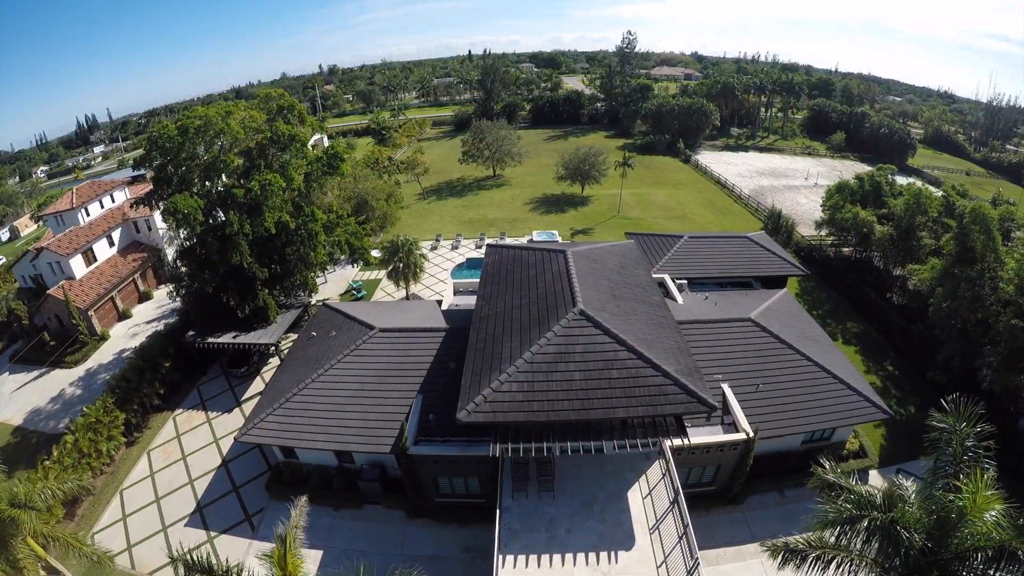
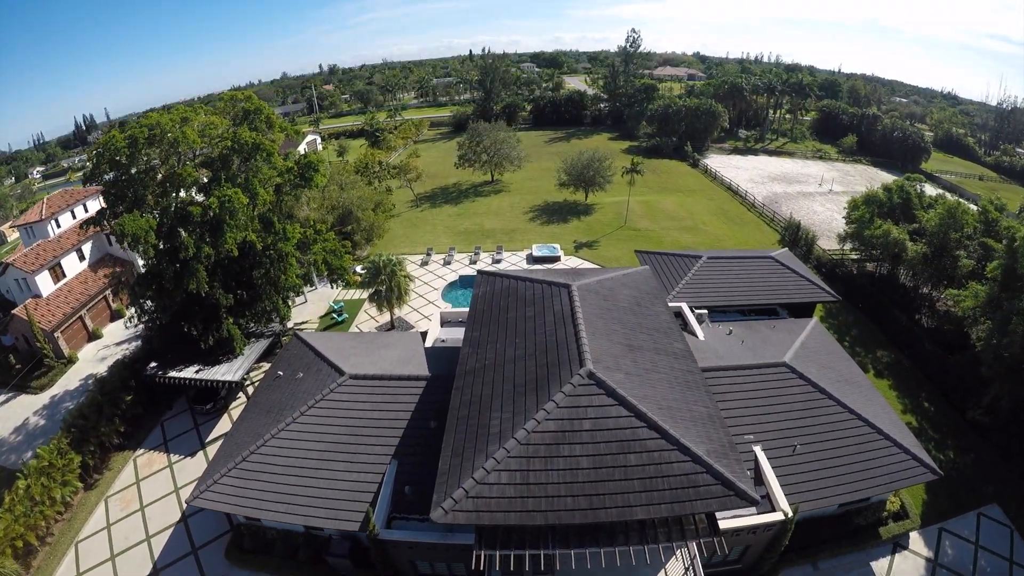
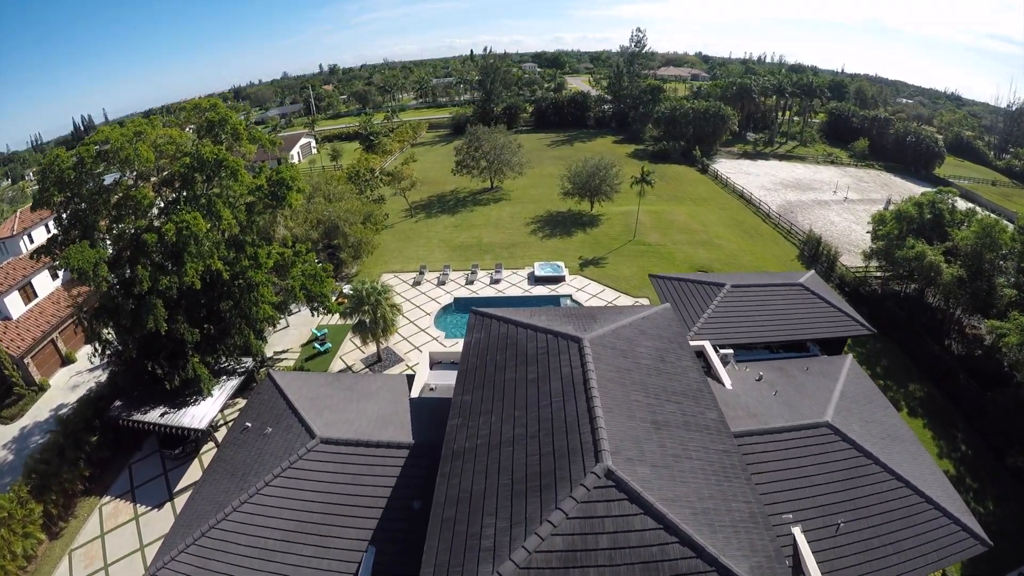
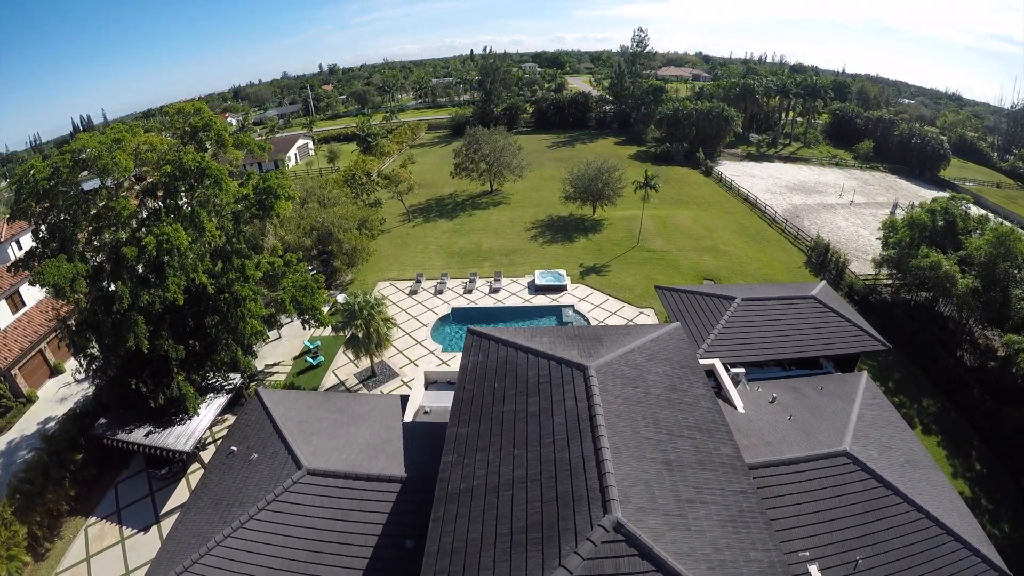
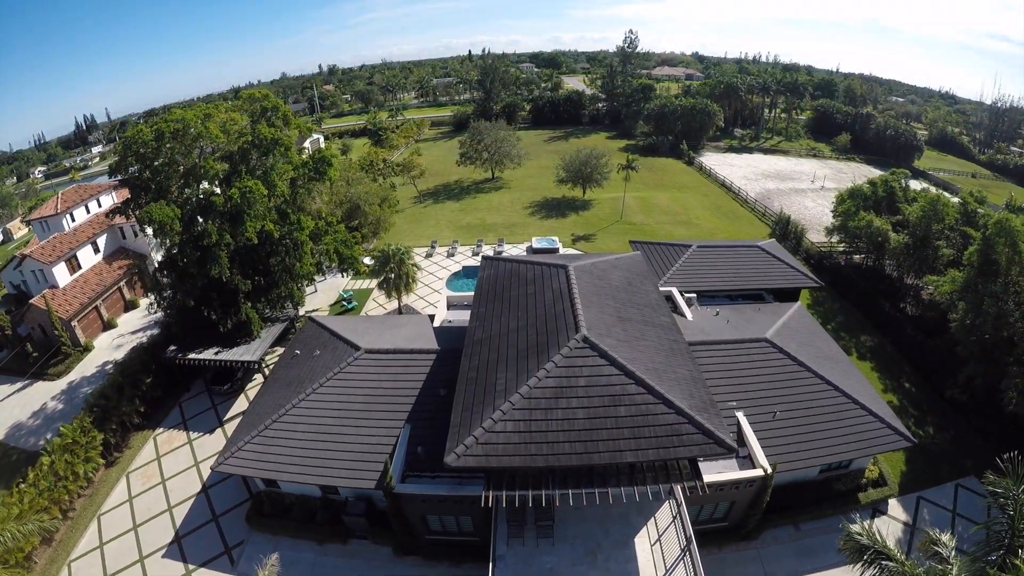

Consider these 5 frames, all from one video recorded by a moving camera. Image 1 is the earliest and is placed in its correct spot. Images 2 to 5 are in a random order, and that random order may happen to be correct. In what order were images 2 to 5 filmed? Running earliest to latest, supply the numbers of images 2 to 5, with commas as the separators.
5, 2, 3, 4
